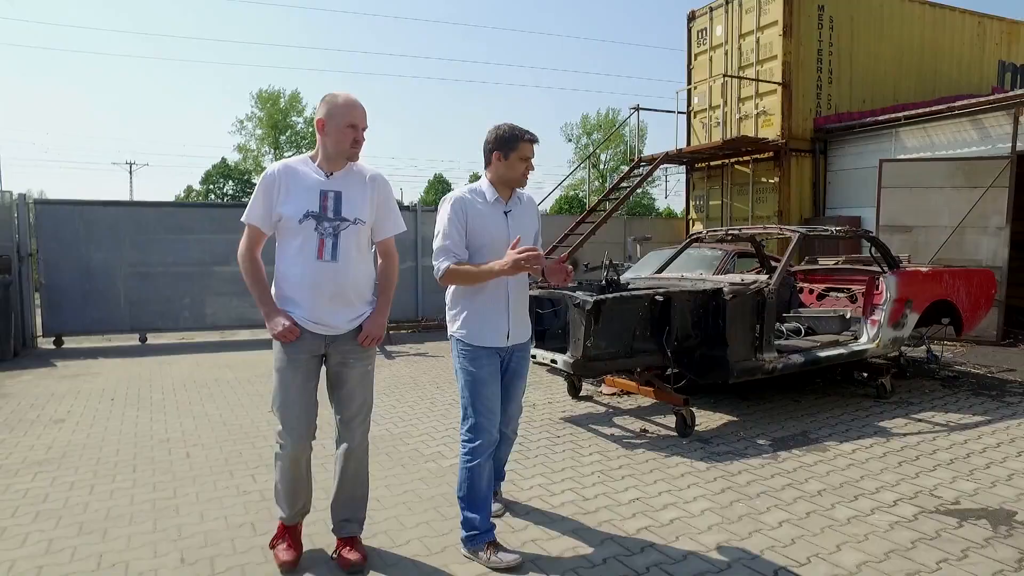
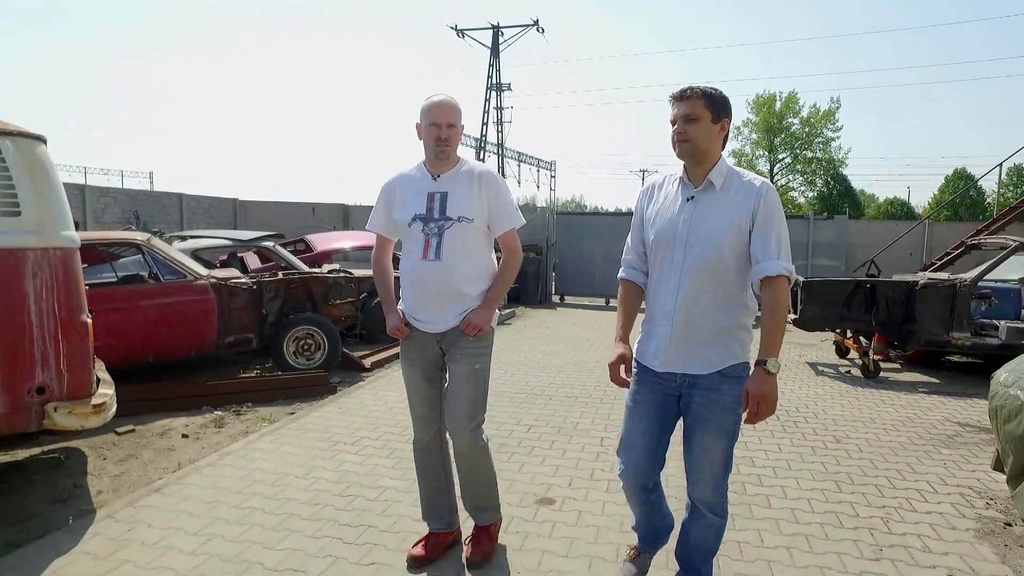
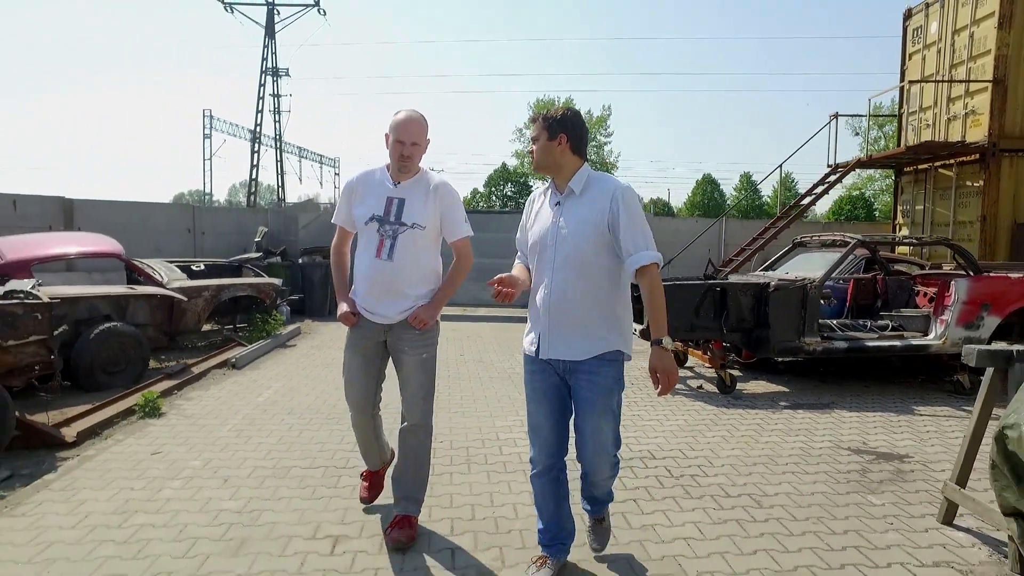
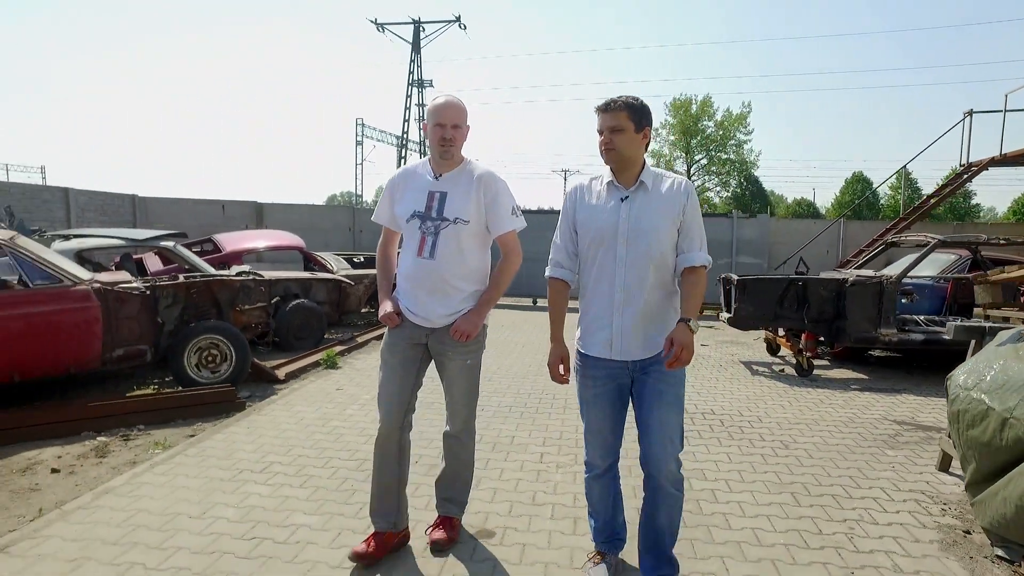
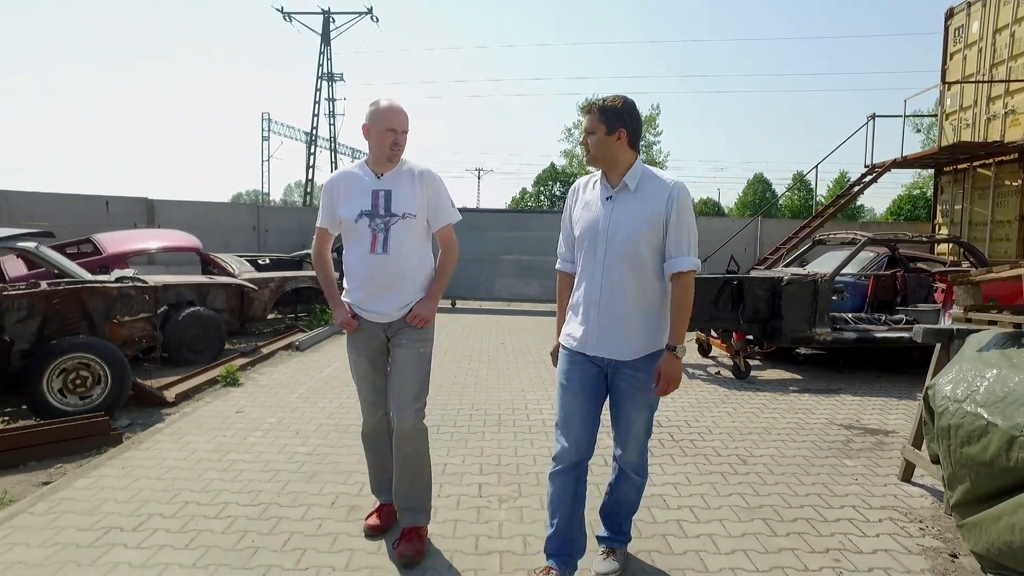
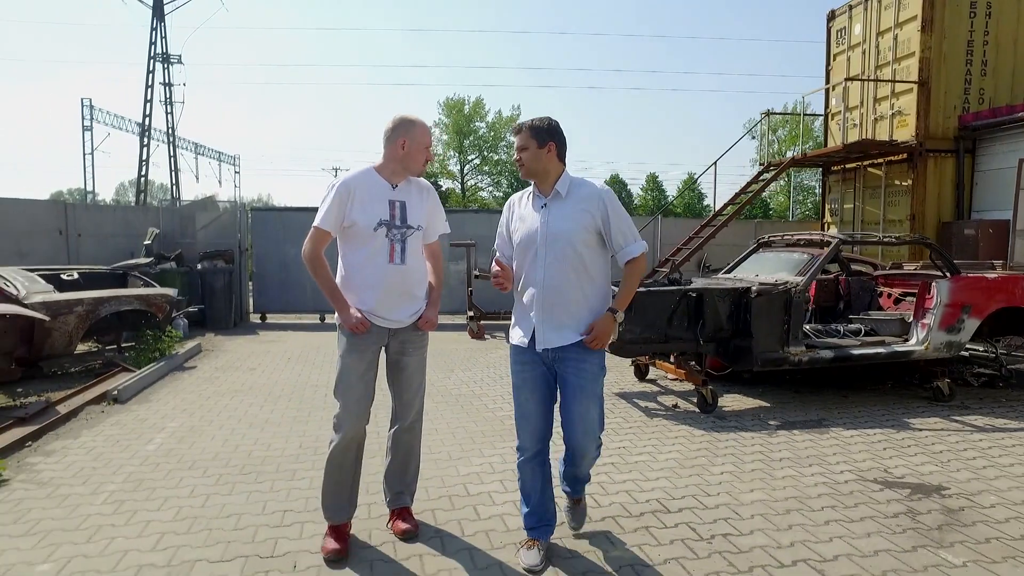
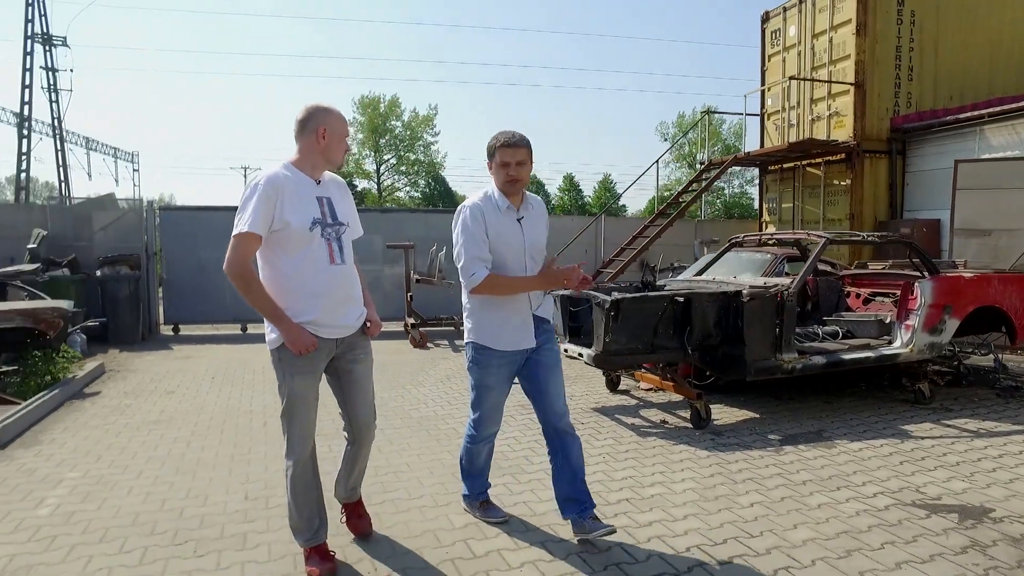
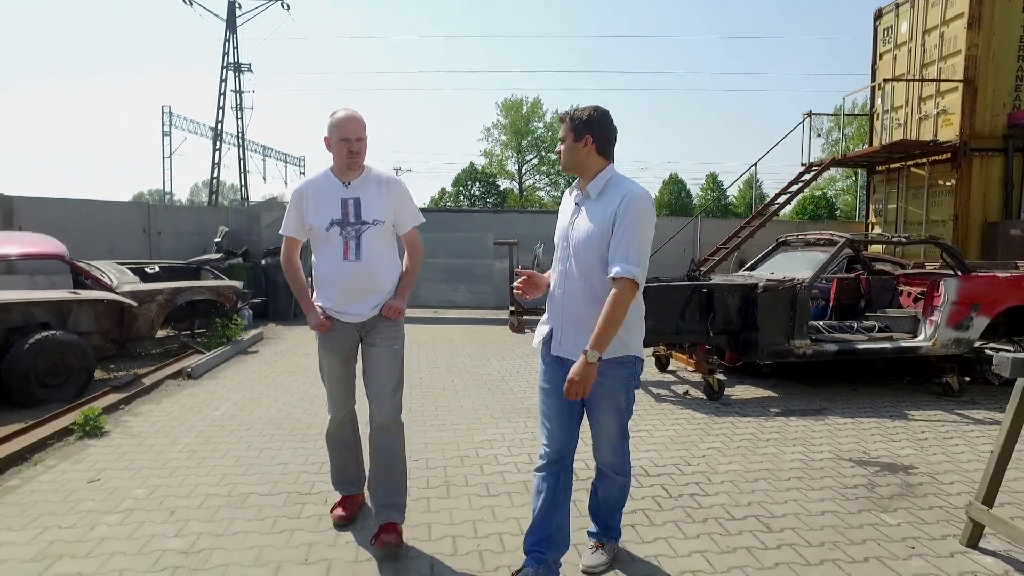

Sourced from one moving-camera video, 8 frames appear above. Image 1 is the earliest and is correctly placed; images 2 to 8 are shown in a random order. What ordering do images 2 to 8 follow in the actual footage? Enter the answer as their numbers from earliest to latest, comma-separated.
7, 6, 8, 3, 5, 4, 2
